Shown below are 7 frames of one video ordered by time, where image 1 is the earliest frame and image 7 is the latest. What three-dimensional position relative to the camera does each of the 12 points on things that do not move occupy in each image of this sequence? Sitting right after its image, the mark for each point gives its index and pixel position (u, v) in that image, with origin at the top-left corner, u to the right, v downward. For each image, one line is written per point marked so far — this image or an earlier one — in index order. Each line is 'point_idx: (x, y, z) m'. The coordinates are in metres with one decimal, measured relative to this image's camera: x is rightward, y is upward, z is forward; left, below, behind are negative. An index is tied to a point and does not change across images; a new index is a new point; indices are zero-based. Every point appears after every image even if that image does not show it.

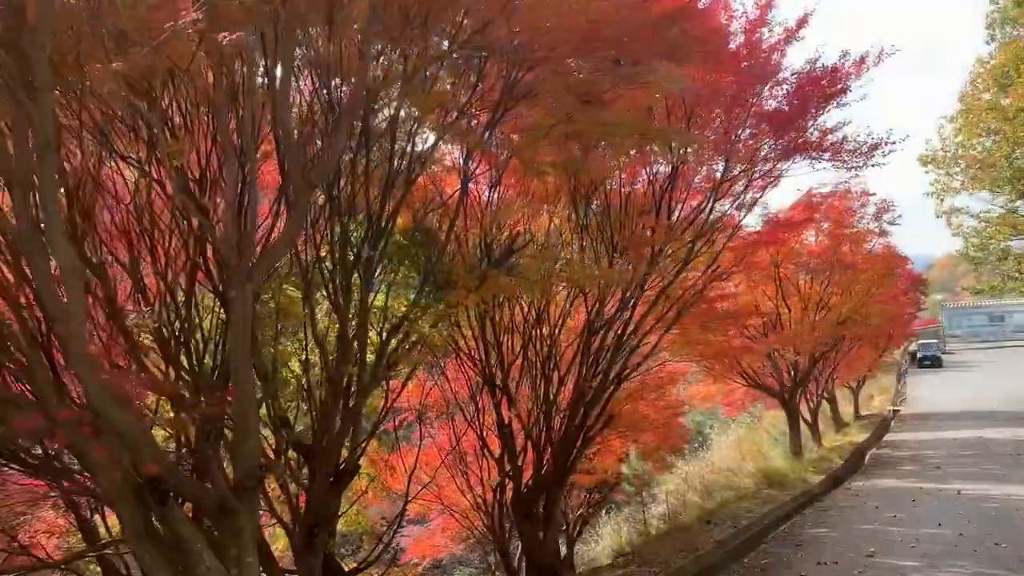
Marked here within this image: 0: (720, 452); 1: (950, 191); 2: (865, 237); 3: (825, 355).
0: (+3.7, -2.9, +15.6) m
1: (+10.0, +2.2, +20.0) m
2: (+4.3, +0.6, +10.7) m
3: (+4.3, -0.9, +12.0) m
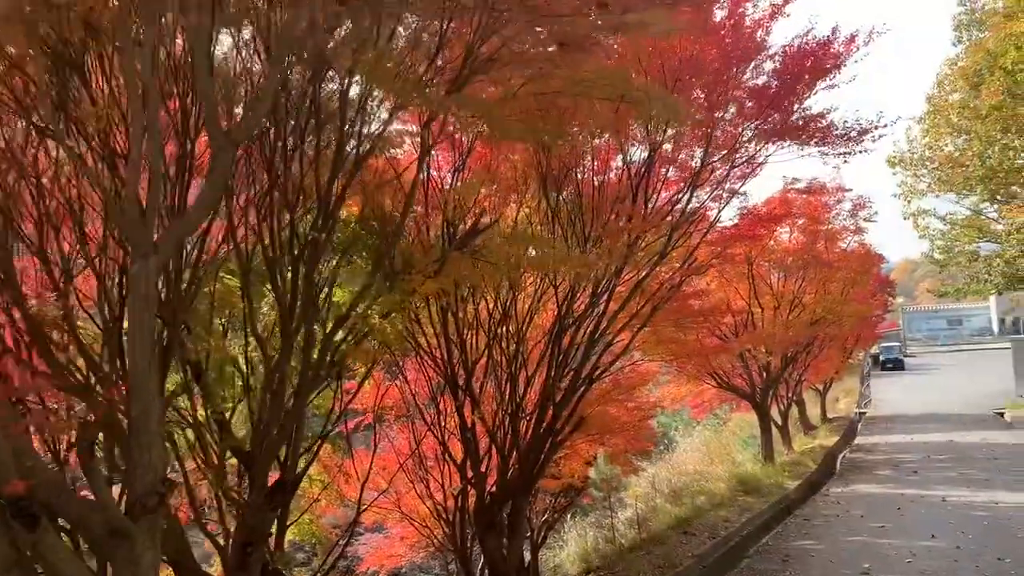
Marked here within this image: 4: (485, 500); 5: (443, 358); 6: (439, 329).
0: (+3.0, -2.9, +15.2) m
1: (+9.2, +2.1, +19.9) m
2: (+3.9, +0.6, +10.4) m
3: (+3.8, -0.9, +11.7) m
4: (-0.2, -1.6, +6.6) m
5: (-0.5, -0.5, +6.5) m
6: (-0.6, -0.3, +6.6) m
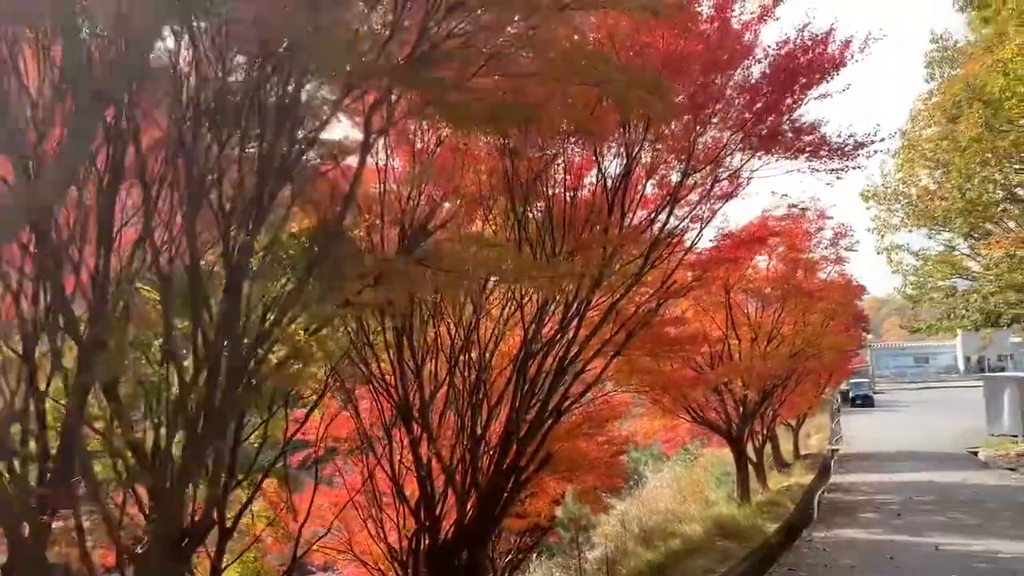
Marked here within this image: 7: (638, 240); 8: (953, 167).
0: (+2.4, -3.4, +14.7) m
1: (+8.5, +1.3, +19.7) m
2: (+3.5, +0.3, +10.0) m
3: (+3.4, -1.3, +11.3) m
4: (-0.5, -1.7, +5.9) m
5: (-0.8, -0.7, +5.9) m
6: (-0.8, -0.4, +6.0) m
7: (+0.8, +0.3, +5.6) m
8: (+6.8, +1.9, +13.5) m
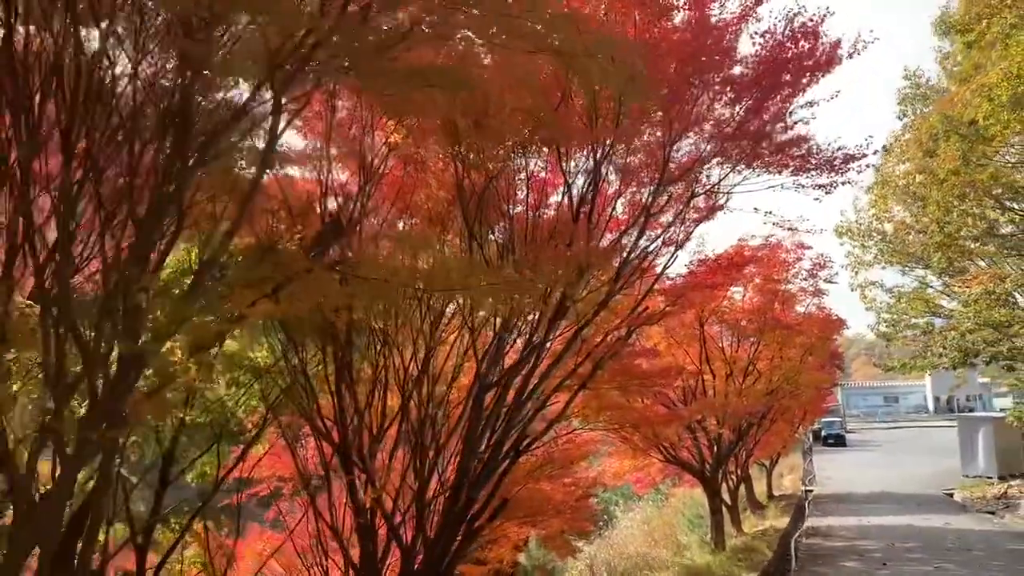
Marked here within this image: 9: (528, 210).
0: (+1.9, -4.0, +14.0) m
1: (+7.8, +0.5, +19.5) m
2: (+3.1, -0.1, +9.6) m
3: (+2.9, -1.7, +10.8) m
4: (-0.8, -1.9, +5.3) m
5: (-1.0, -0.8, +5.3) m
6: (-1.1, -0.6, +5.4) m
7: (+0.5, +0.1, +5.0) m
8: (+6.3, +1.3, +13.2) m
9: (+0.1, +0.5, +5.1) m
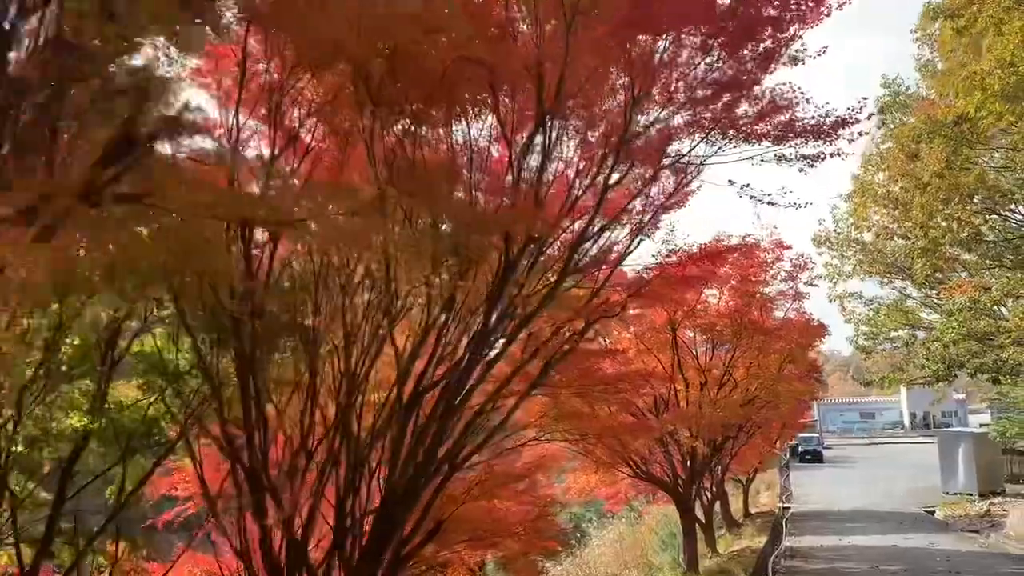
0: (+1.3, -4.1, +13.3) m
1: (+7.2, +0.3, +19.0) m
2: (+2.7, -0.1, +9.0) m
3: (+2.5, -1.8, +10.1) m
4: (-1.1, -1.8, +4.6) m
5: (-1.4, -0.7, +4.6) m
6: (-1.4, -0.5, +4.7) m
7: (+0.2, +0.2, +4.4) m
8: (+5.8, +1.2, +12.7) m
9: (-0.2, +0.5, +4.4) m
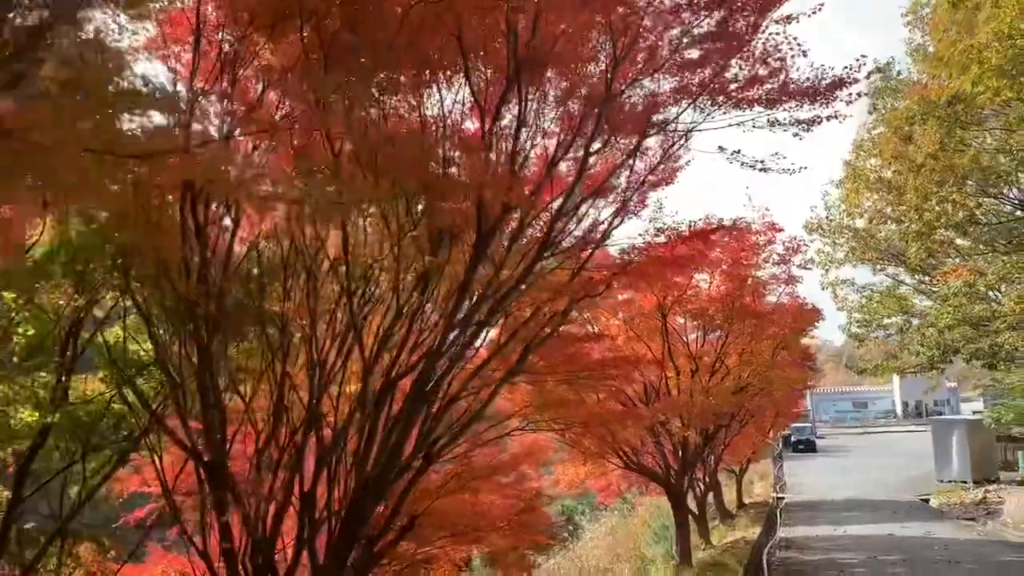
0: (+1.2, -3.9, +13.1) m
1: (+6.9, +0.6, +18.8) m
2: (+2.6, 0.0, +8.8) m
3: (+2.3, -1.6, +9.9) m
4: (-1.2, -1.7, +4.3) m
5: (-1.5, -0.6, +4.3) m
6: (-1.5, -0.4, +4.4) m
7: (+0.1, +0.3, +4.1) m
8: (+5.6, +1.4, +12.5) m
9: (-0.3, +0.6, +4.2) m
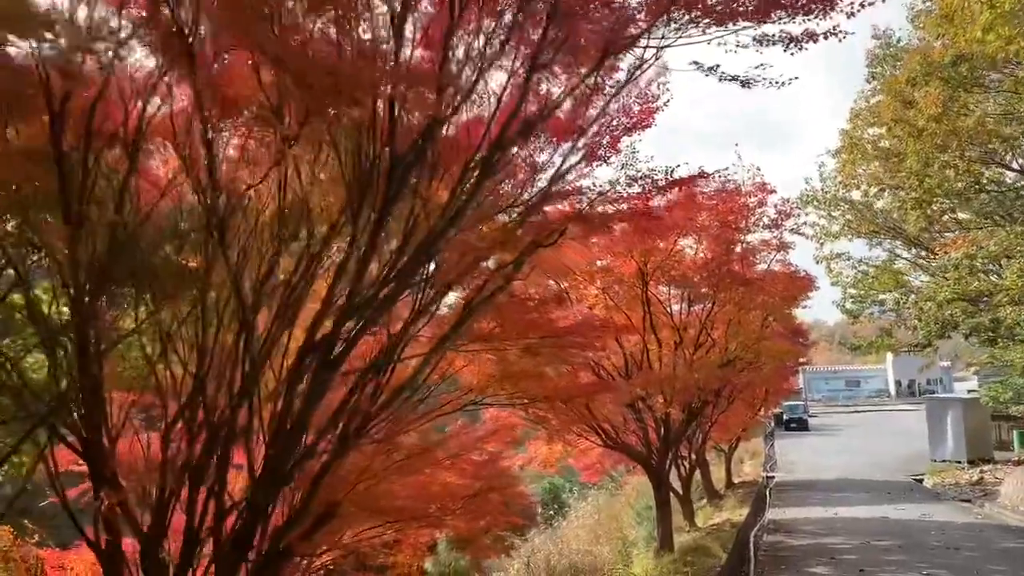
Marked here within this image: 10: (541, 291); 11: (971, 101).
0: (+0.8, -3.5, +12.6) m
1: (+6.6, +1.1, +18.2) m
2: (+2.3, +0.3, +8.2) m
3: (+2.0, -1.3, +9.3) m
4: (-1.4, -1.5, +3.7) m
5: (-1.7, -0.4, +3.7) m
6: (-1.7, -0.2, +3.8) m
7: (-0.1, +0.5, +3.5) m
8: (+5.3, +1.8, +11.9) m
9: (-0.6, +0.8, +3.5) m
10: (+0.3, 0.0, +5.4) m
11: (+5.6, +2.3, +10.7) m
